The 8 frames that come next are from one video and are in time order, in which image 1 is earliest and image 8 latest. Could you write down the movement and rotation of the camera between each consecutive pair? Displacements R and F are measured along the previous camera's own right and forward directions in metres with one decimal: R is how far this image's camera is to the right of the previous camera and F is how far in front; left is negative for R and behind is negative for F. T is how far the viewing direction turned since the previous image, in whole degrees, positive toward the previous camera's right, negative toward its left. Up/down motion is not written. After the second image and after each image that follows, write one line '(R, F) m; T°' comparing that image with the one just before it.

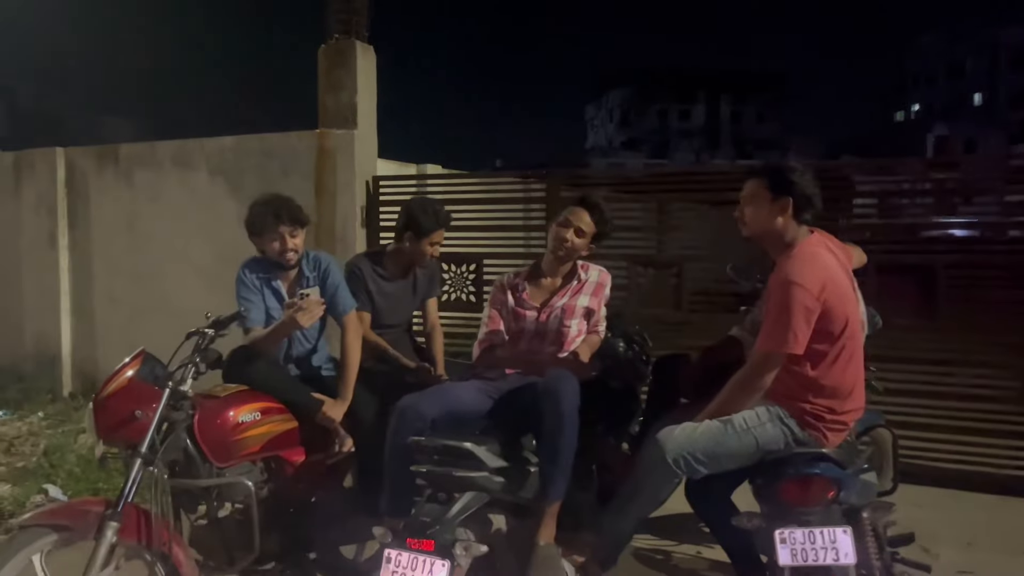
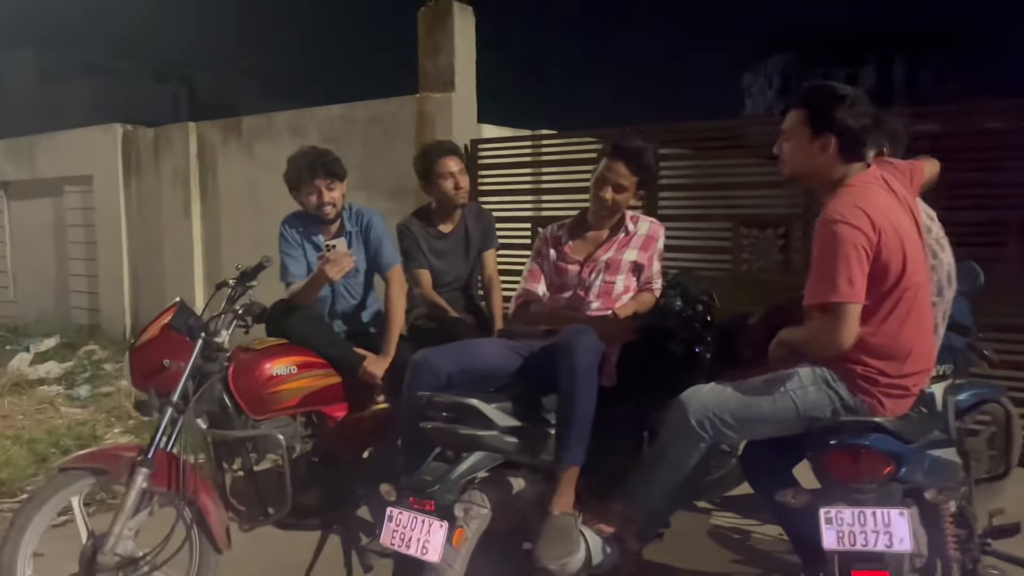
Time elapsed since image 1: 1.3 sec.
(+0.4, +0.2) m; -10°
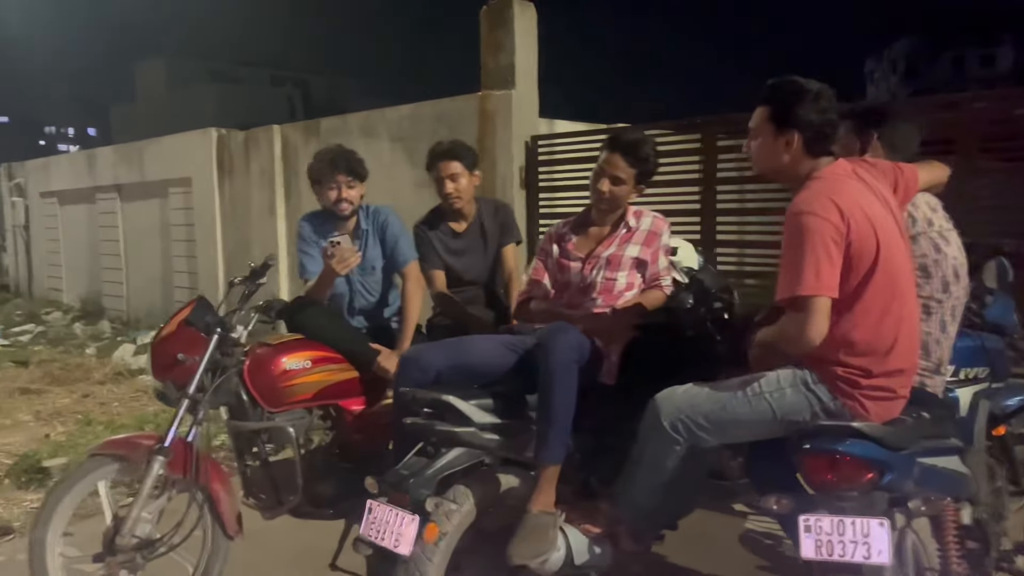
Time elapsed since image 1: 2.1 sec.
(+0.4, 0.0) m; -7°
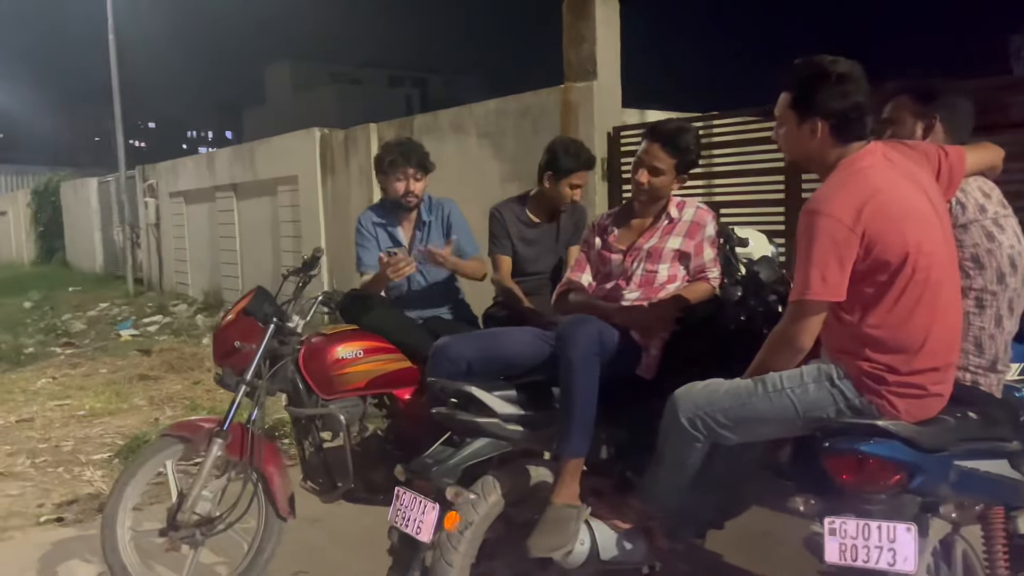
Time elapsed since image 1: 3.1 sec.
(+0.3, 0.0) m; -8°
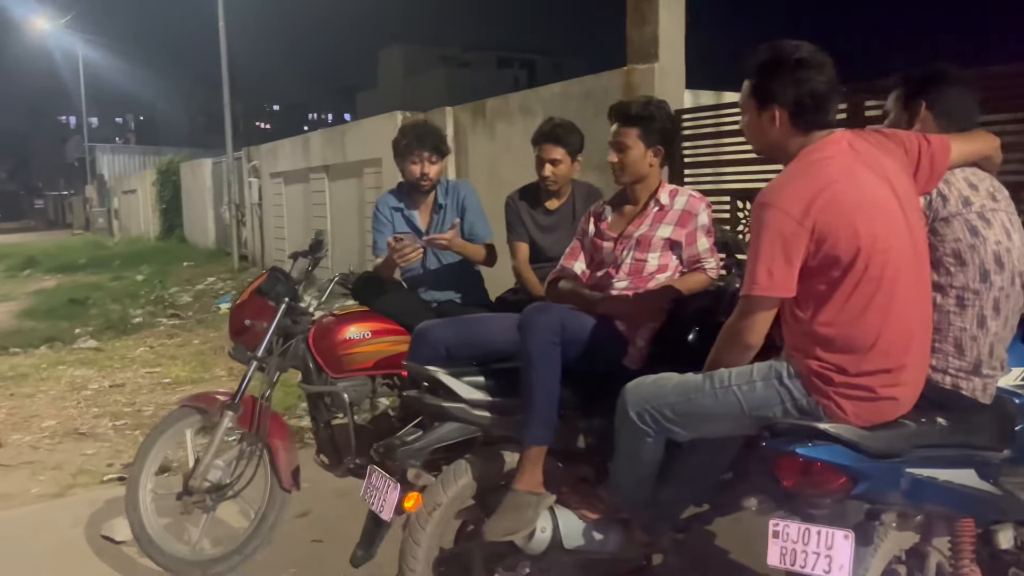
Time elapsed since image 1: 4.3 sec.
(+0.4, 0.0) m; -7°
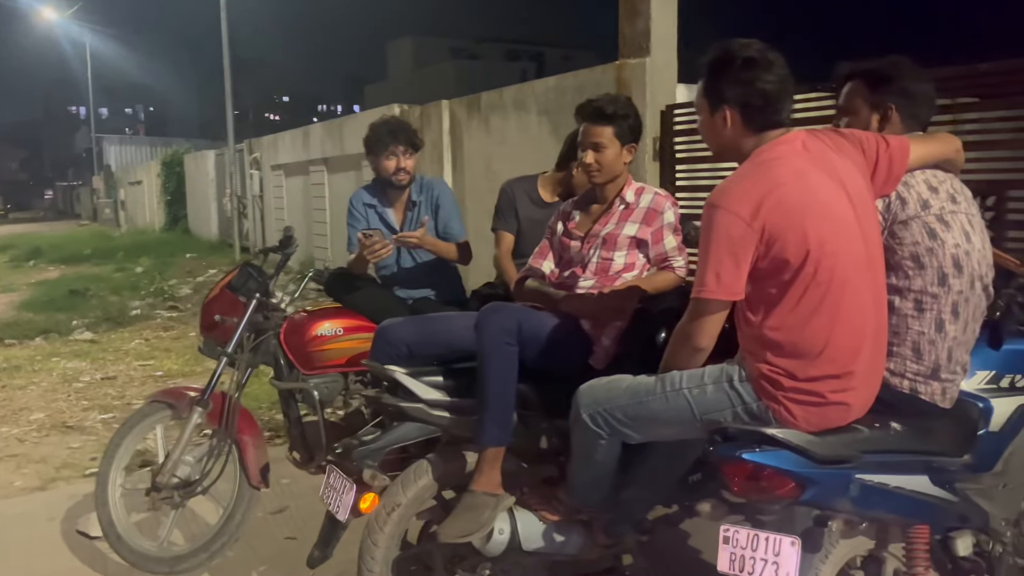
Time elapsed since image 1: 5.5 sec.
(+0.1, 0.0) m; 0°
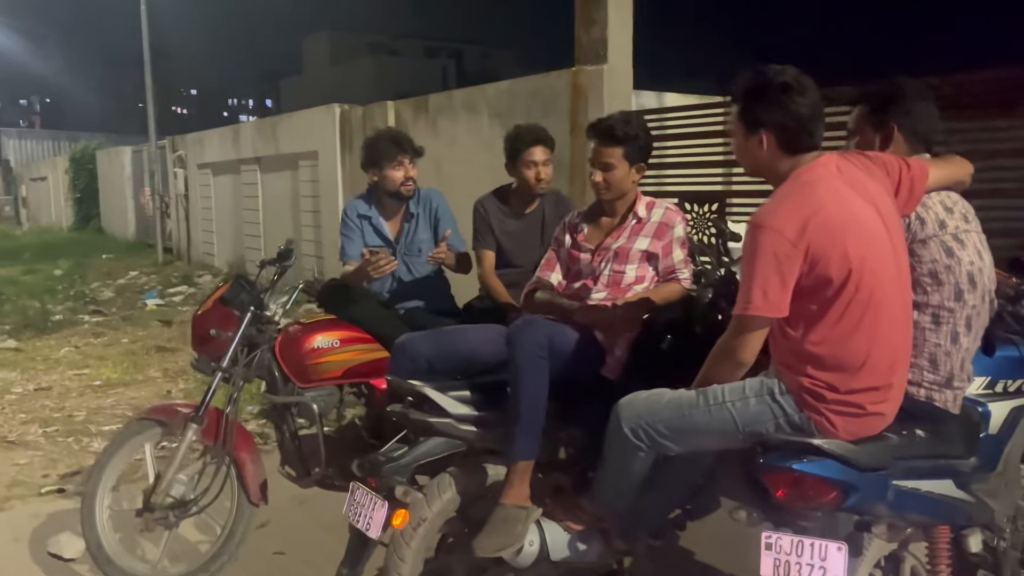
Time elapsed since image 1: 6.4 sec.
(-0.3, 0.0) m; +6°
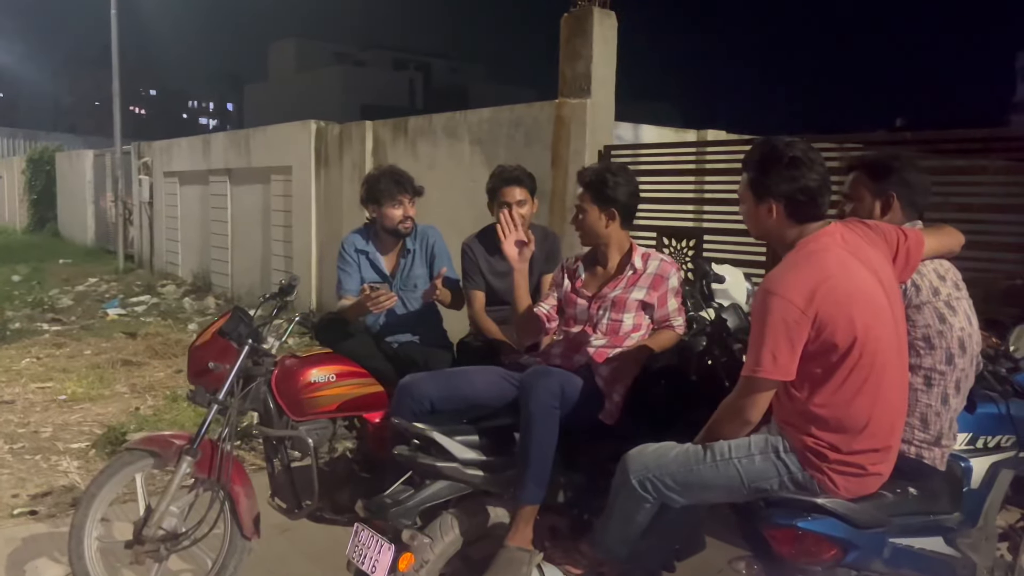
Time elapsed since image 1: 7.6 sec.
(-0.1, -0.1) m; +3°
